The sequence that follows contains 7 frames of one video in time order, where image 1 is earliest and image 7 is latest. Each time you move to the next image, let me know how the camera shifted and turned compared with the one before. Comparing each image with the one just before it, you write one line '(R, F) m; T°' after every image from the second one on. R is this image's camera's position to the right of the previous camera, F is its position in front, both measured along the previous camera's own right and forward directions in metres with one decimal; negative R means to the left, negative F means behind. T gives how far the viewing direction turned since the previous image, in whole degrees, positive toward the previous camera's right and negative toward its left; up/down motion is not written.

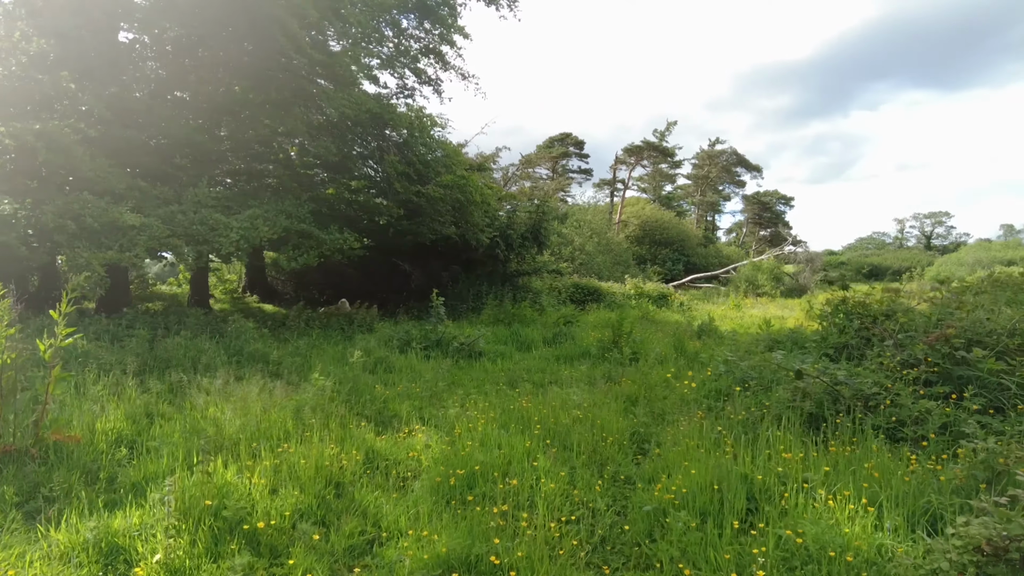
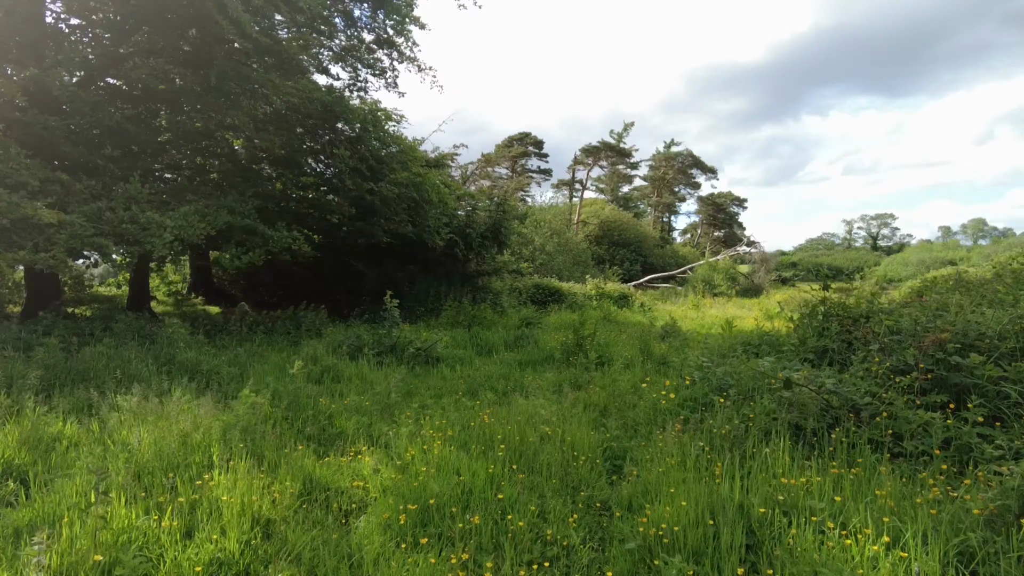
(0.0, +0.4) m; +4°
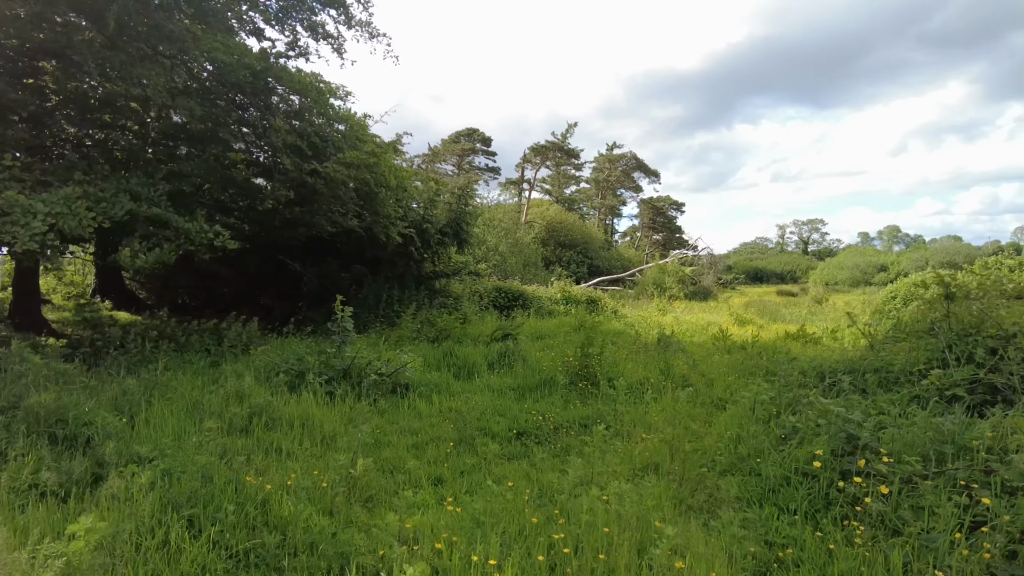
(-0.5, +1.6) m; +6°
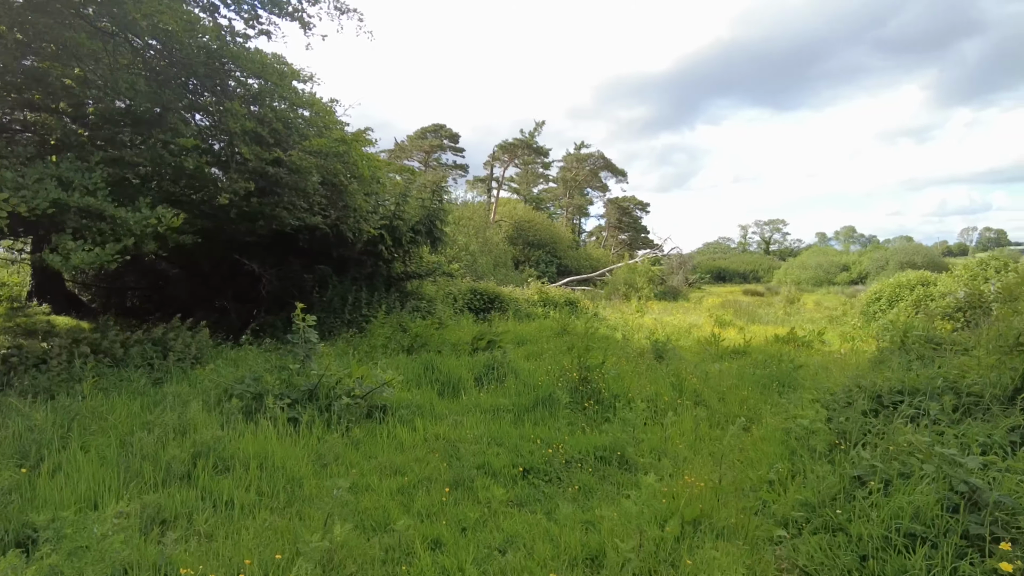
(-0.2, +0.7) m; +3°
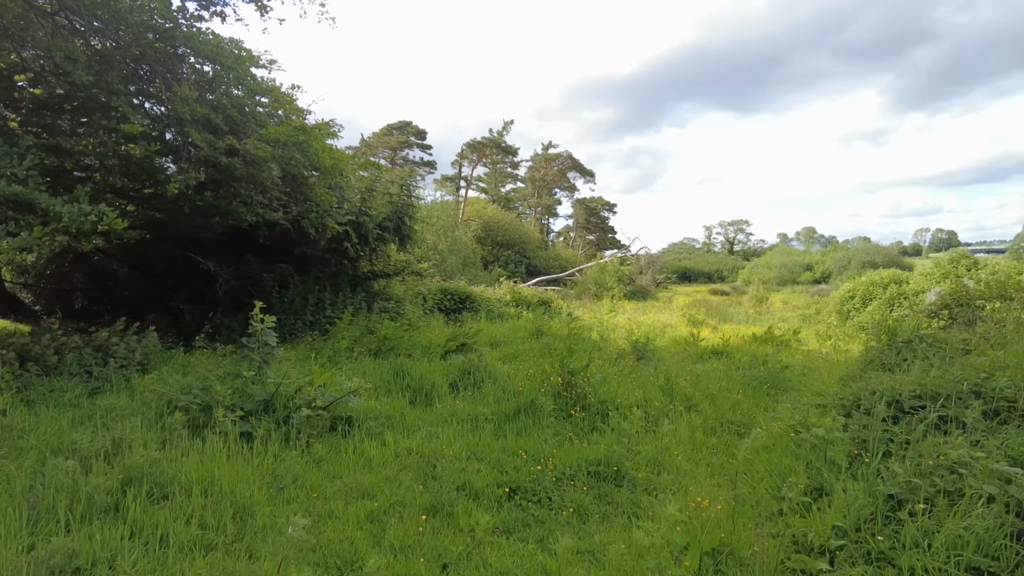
(-0.1, +0.4) m; +3°
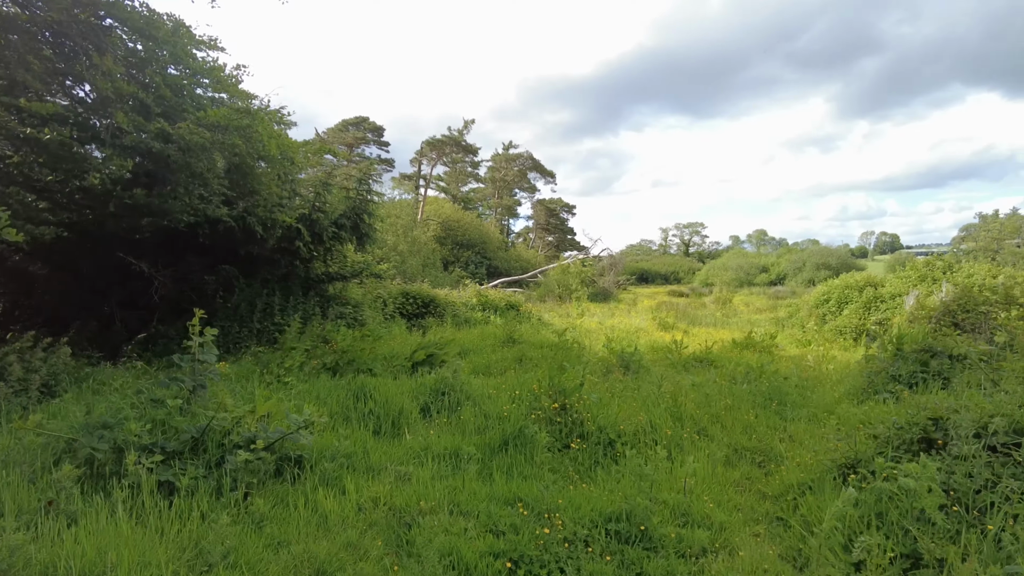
(-0.2, +0.7) m; +4°
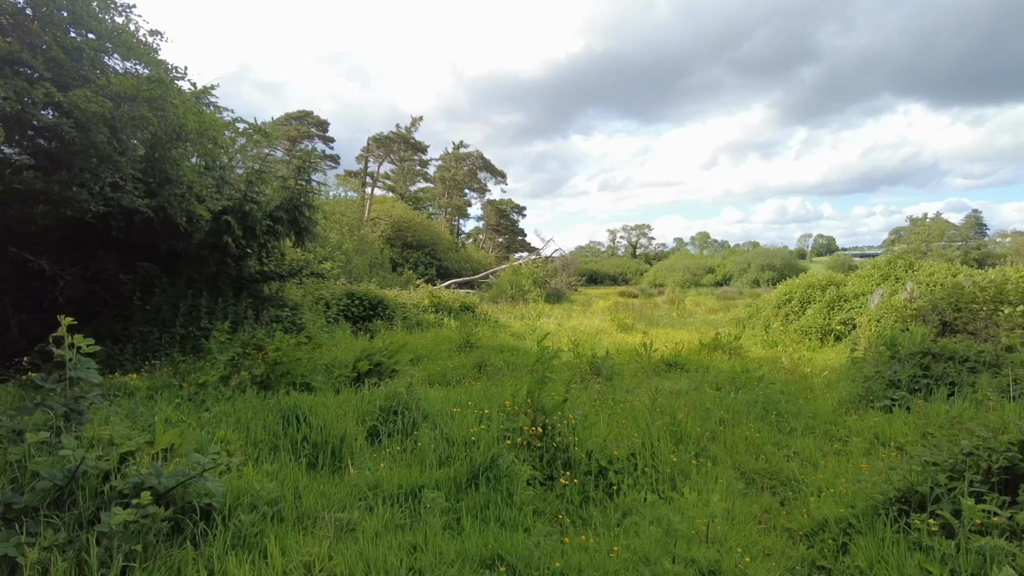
(-0.1, +0.7) m; +4°
